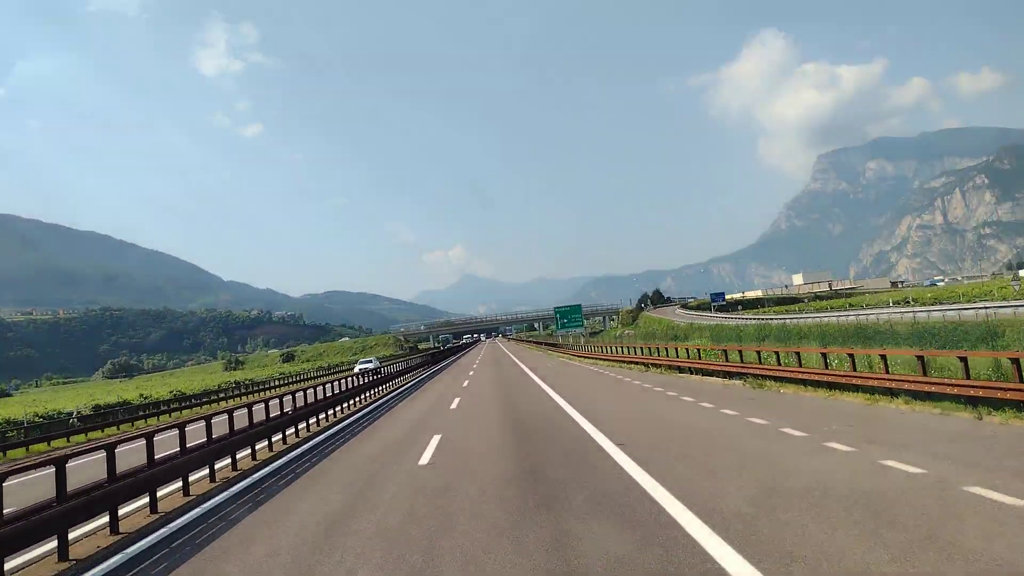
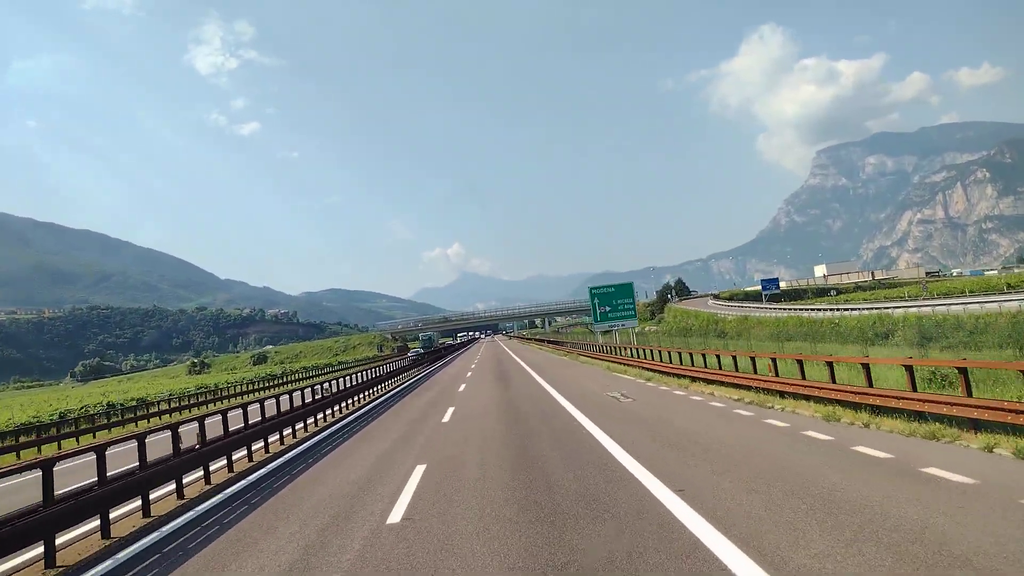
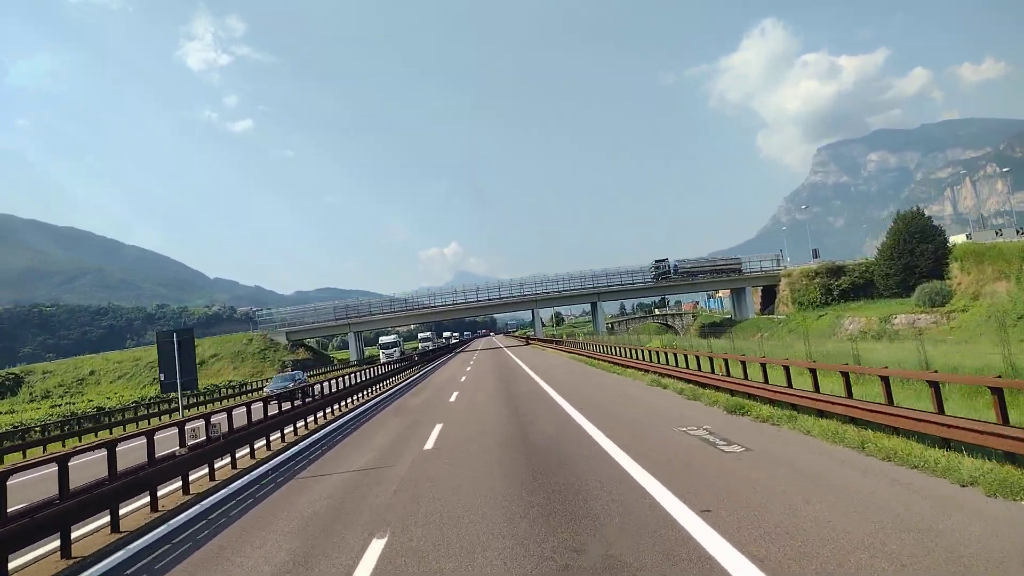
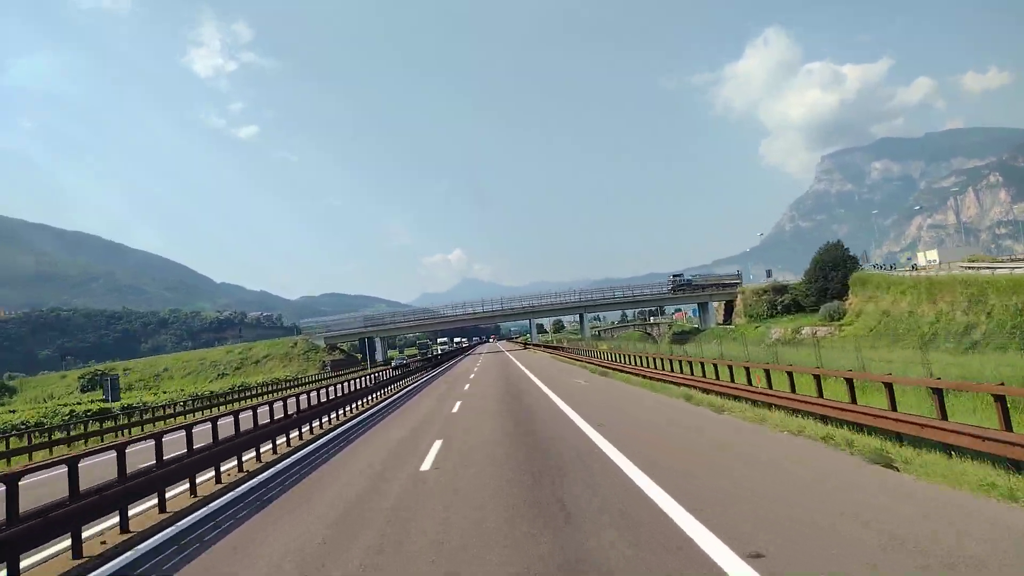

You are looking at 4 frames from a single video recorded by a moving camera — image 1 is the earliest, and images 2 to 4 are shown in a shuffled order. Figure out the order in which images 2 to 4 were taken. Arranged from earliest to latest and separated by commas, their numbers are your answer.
2, 4, 3
